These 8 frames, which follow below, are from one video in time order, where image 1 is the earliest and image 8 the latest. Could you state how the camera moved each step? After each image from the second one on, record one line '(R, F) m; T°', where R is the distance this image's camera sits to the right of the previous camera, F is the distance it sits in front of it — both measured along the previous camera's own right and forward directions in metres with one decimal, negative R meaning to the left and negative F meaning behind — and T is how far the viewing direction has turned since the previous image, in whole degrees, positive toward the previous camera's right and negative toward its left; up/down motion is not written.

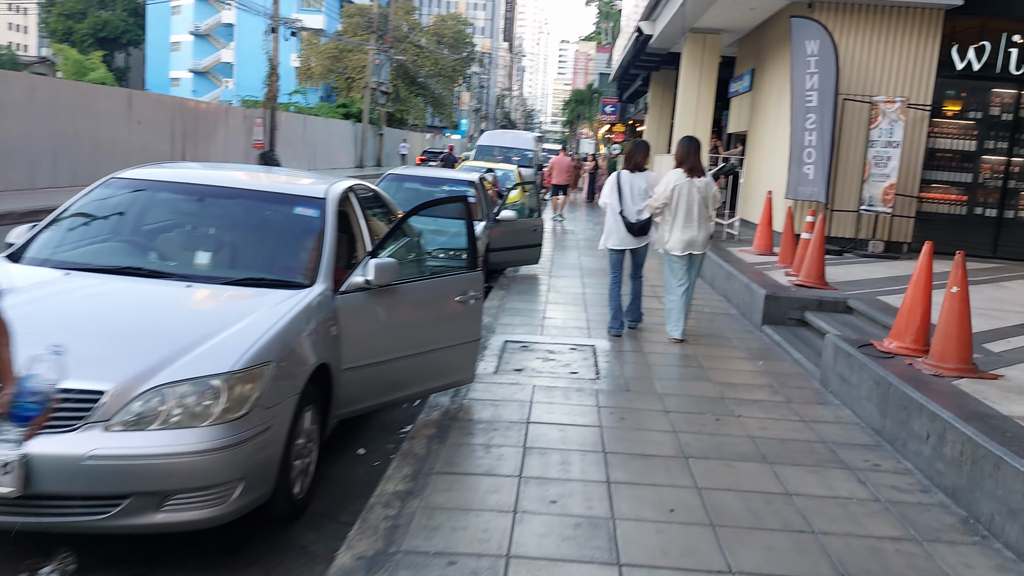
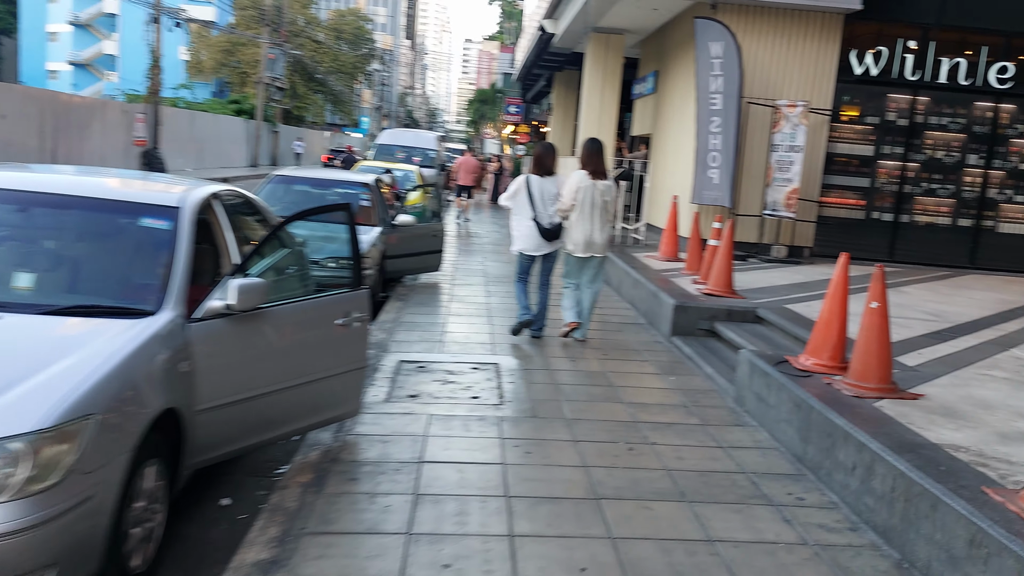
(+0.1, +0.5) m; +6°
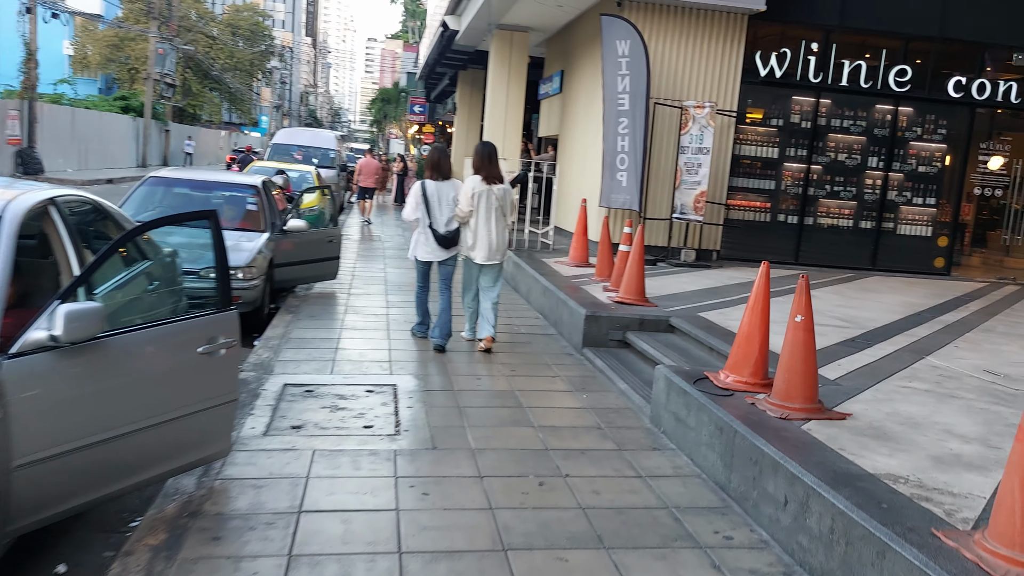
(+0.1, +0.5) m; +6°
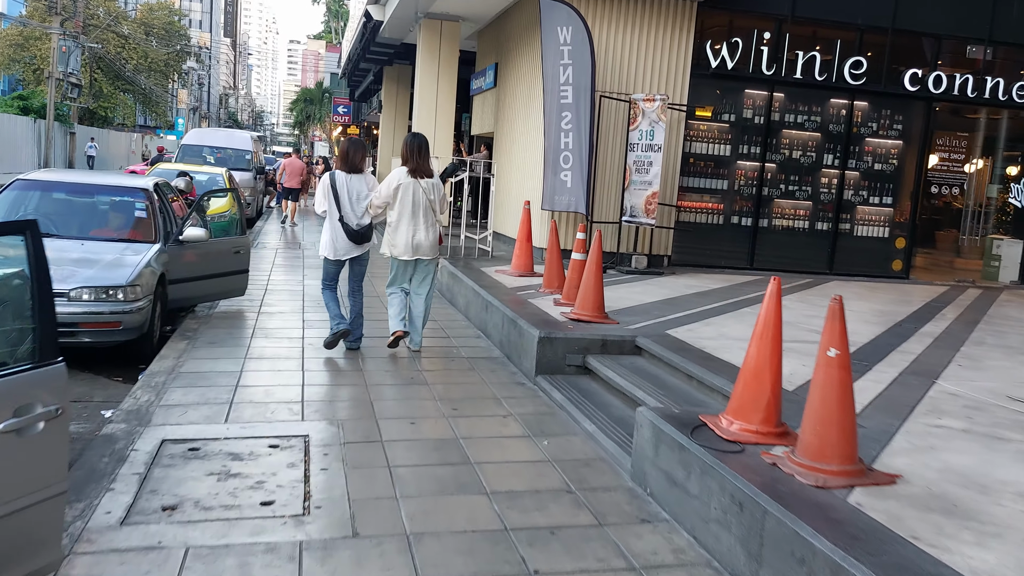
(-0.1, +1.1) m; +5°
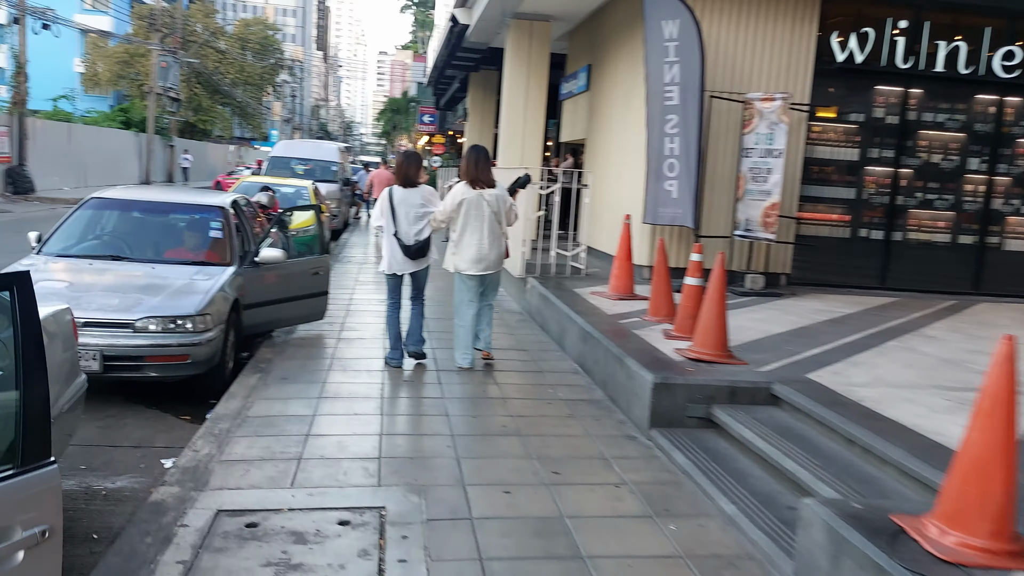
(-0.2, +0.8) m; -6°
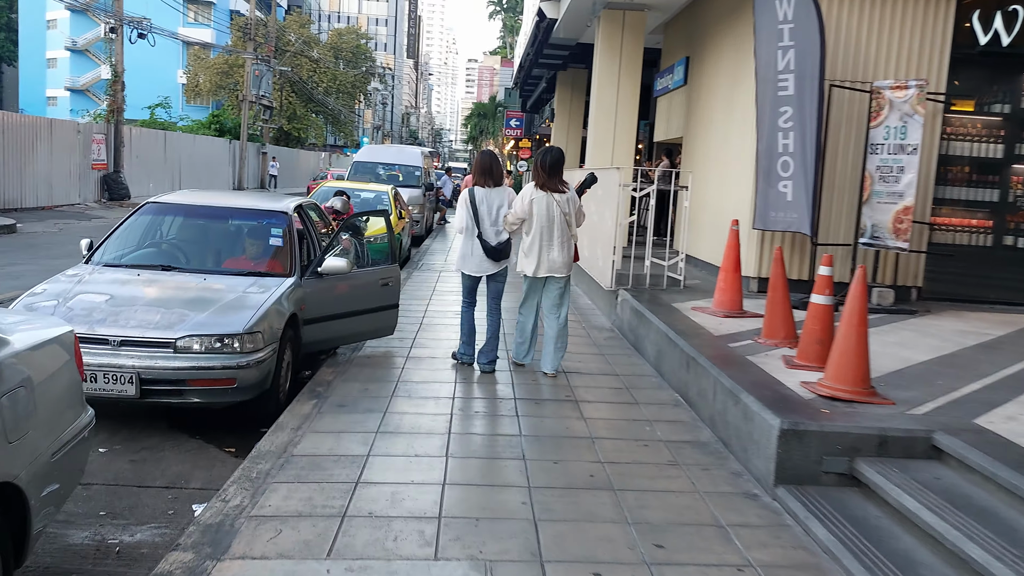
(0.0, +0.9) m; -6°
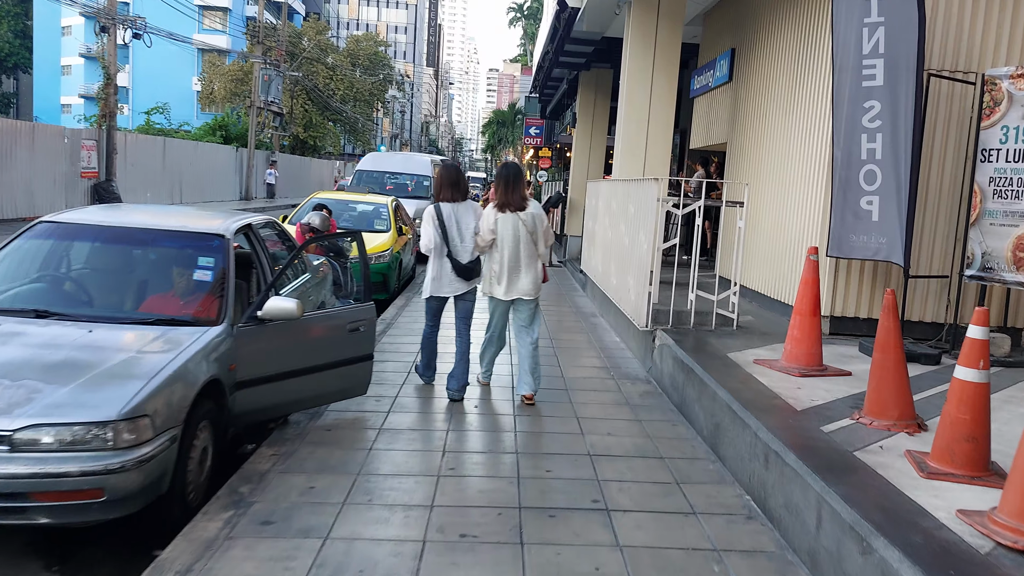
(+0.1, +1.7) m; -1°
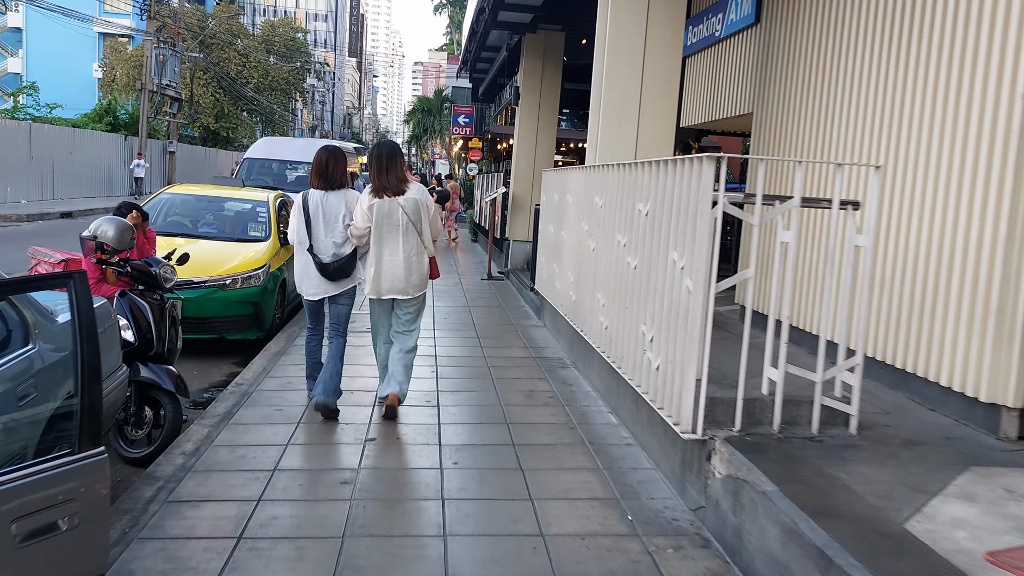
(0.0, +3.2) m; +5°
